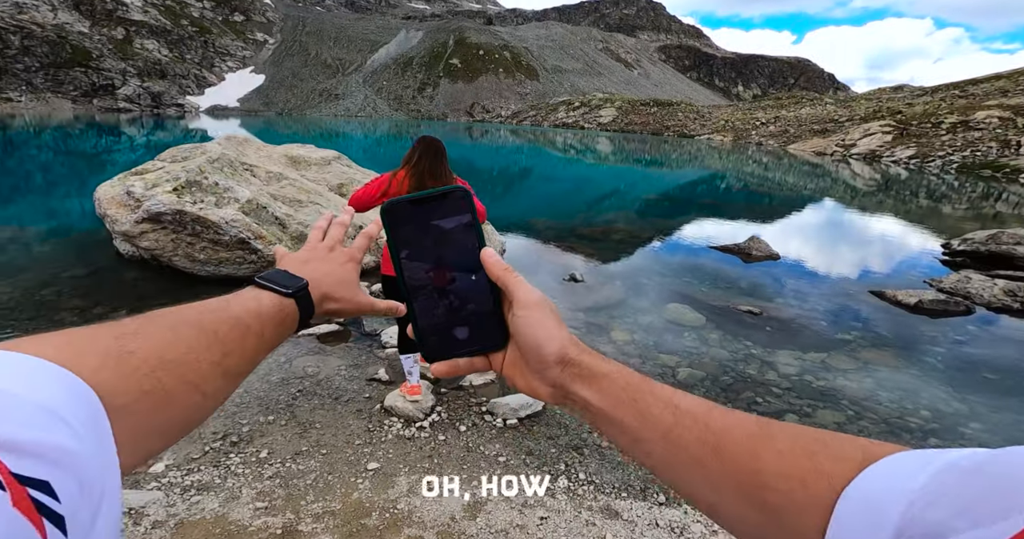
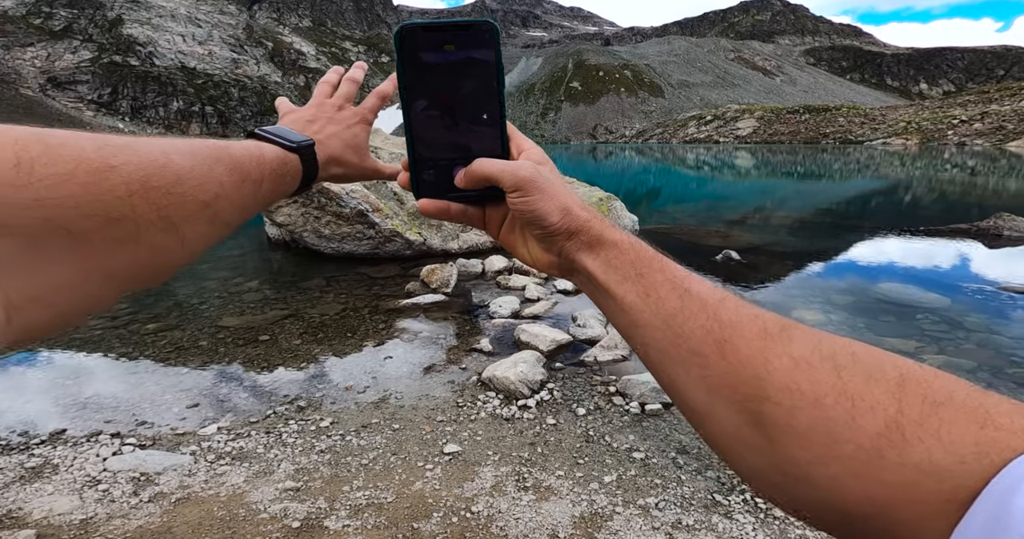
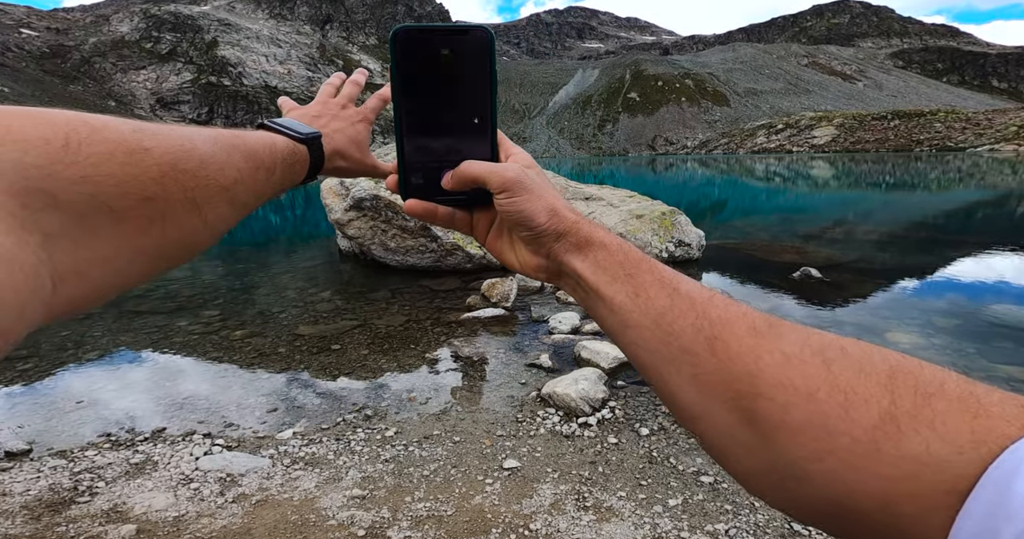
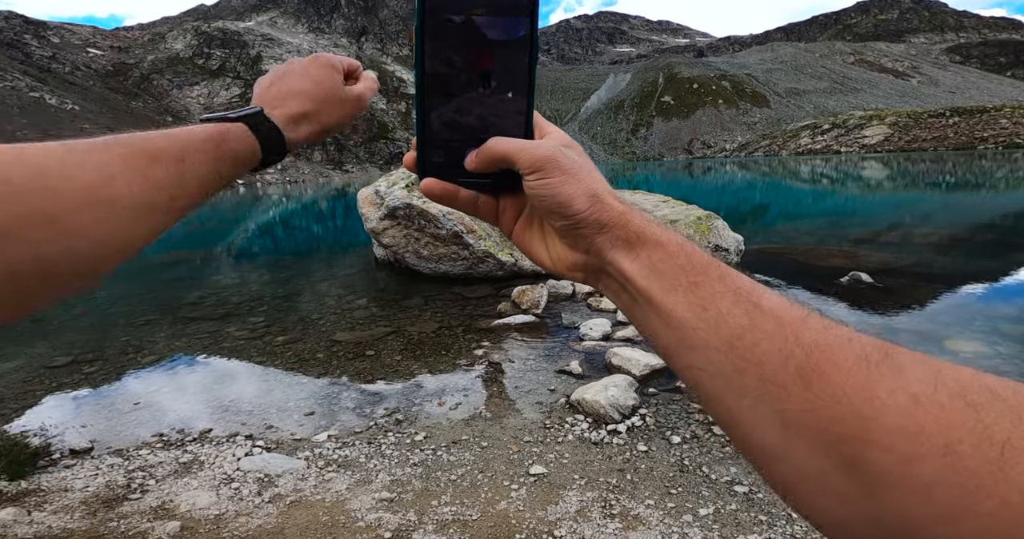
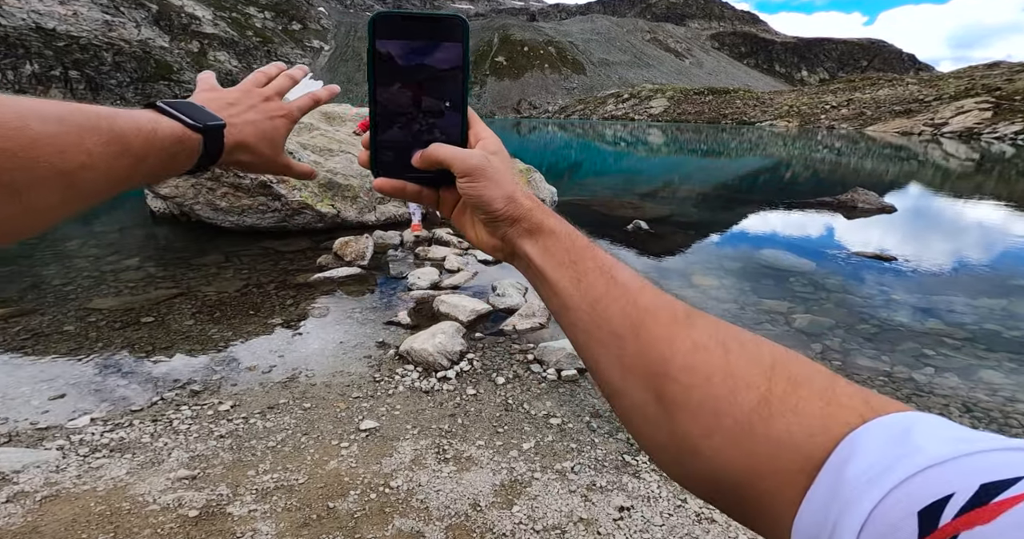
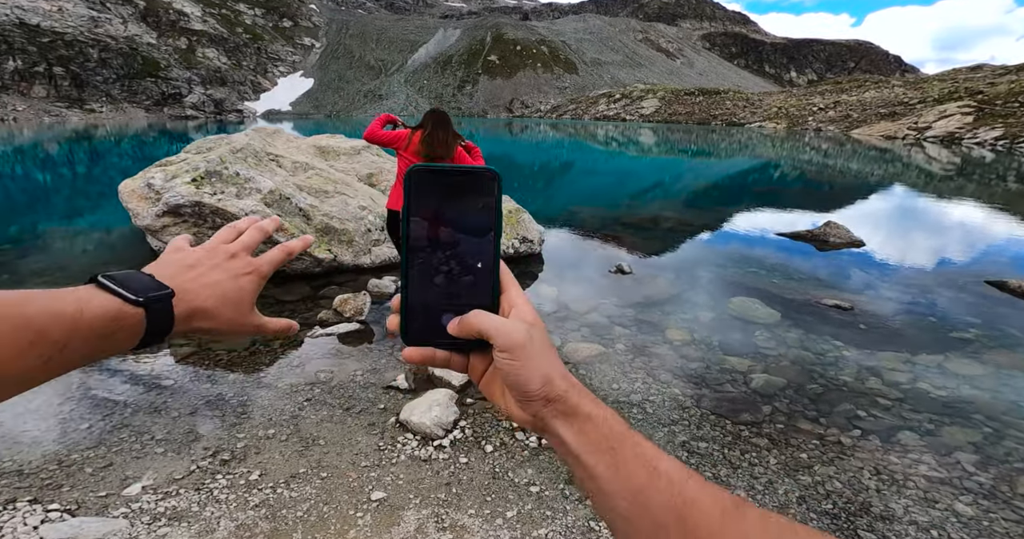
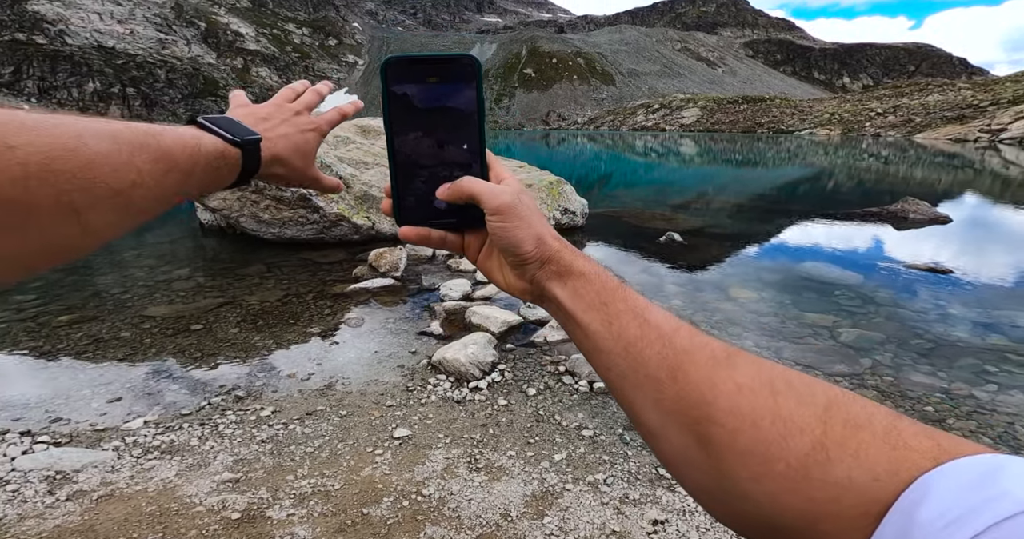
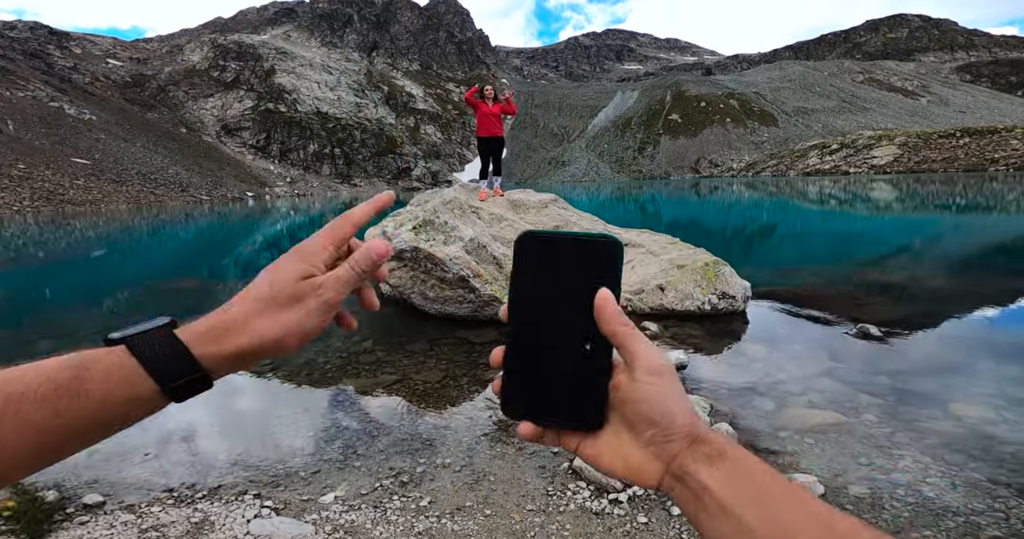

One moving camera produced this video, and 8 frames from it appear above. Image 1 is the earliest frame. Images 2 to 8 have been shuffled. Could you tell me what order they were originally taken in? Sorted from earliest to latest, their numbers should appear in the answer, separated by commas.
6, 5, 7, 2, 3, 4, 8
